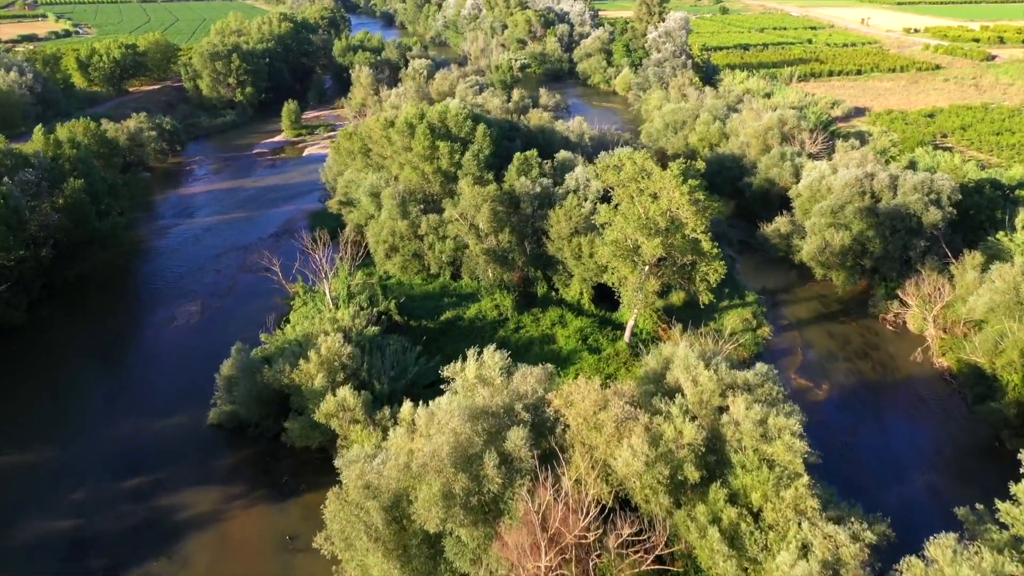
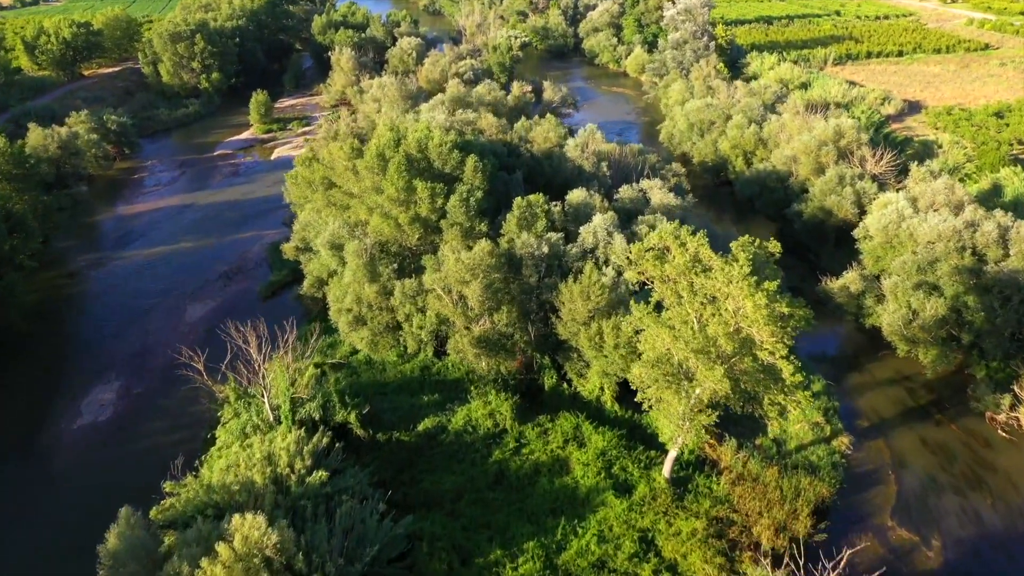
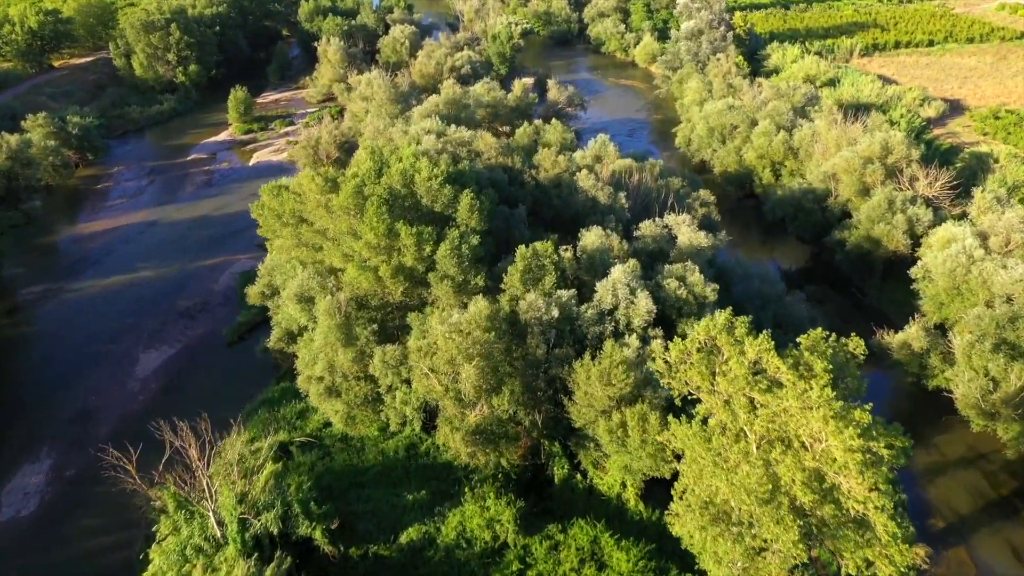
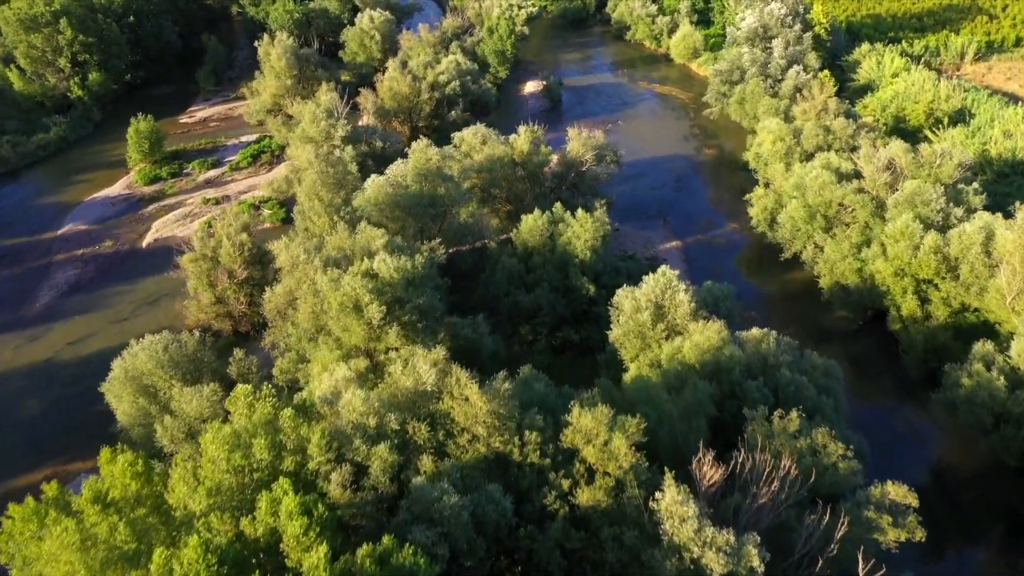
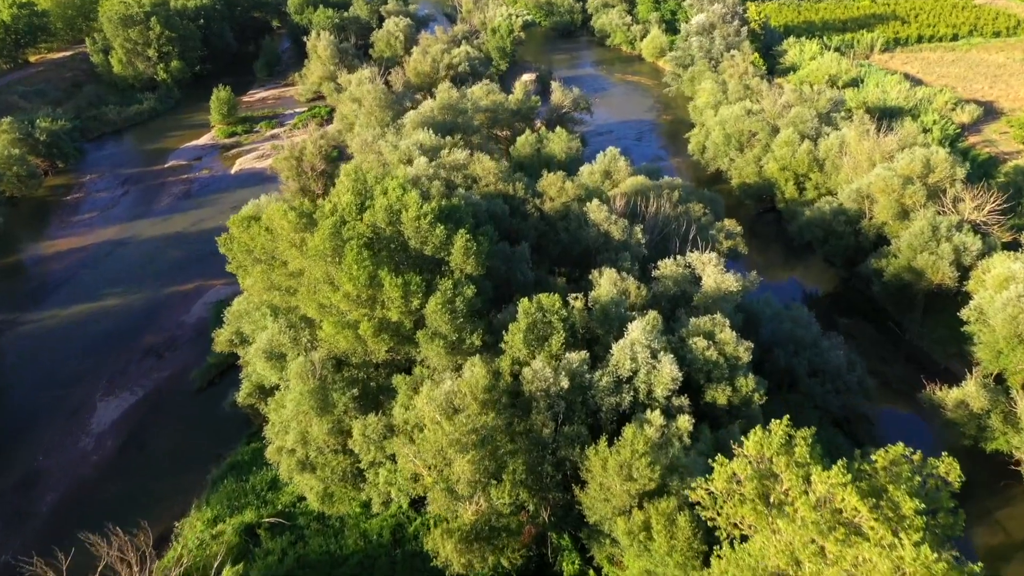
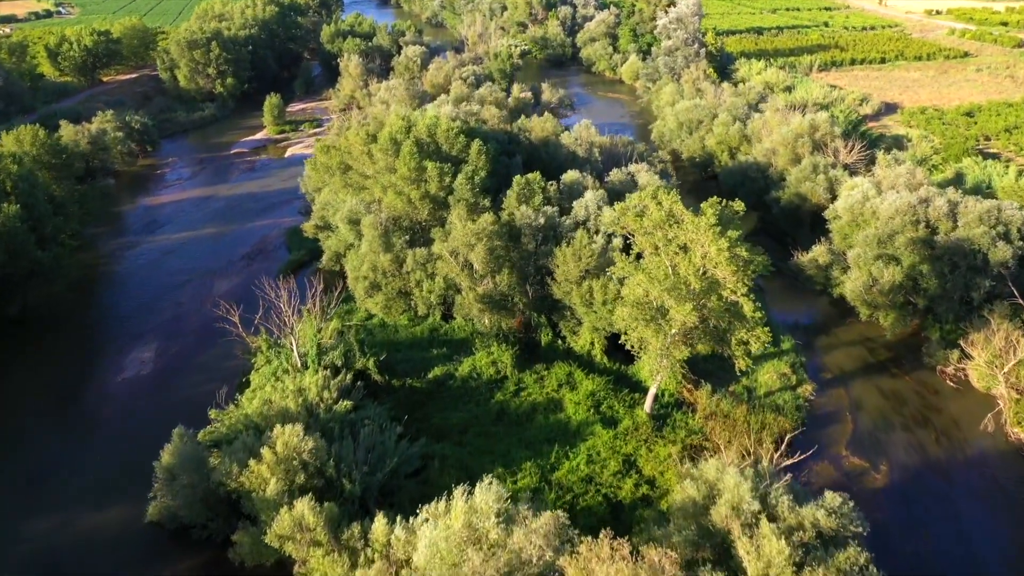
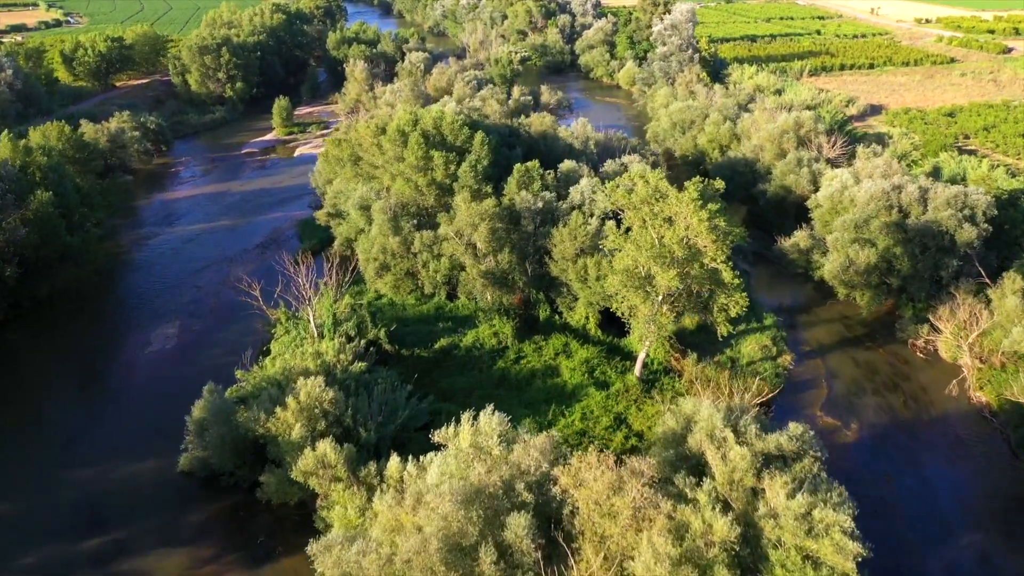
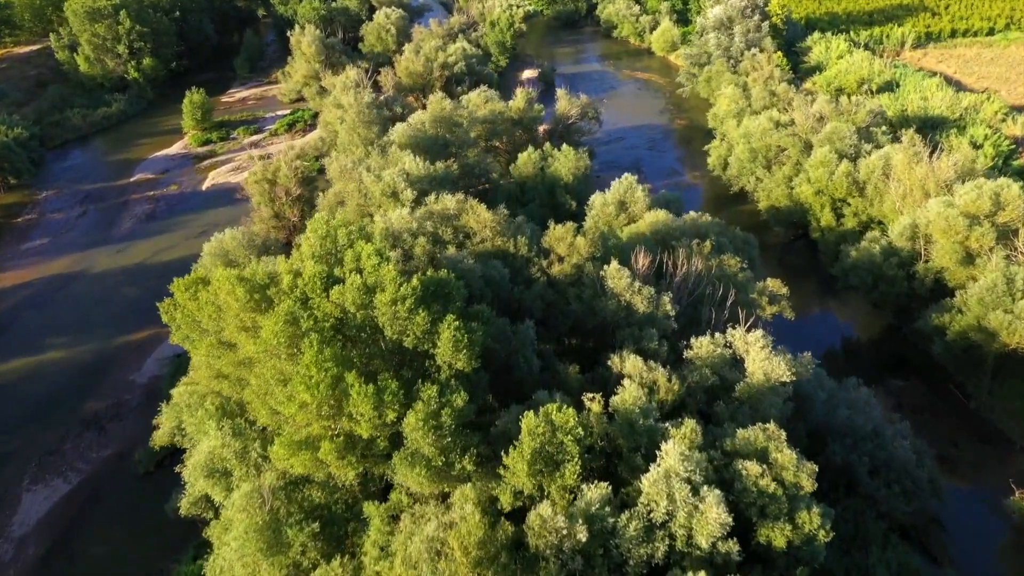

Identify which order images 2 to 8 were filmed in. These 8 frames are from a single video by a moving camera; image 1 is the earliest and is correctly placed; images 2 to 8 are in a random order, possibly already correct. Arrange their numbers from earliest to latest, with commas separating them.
7, 6, 2, 3, 5, 8, 4
